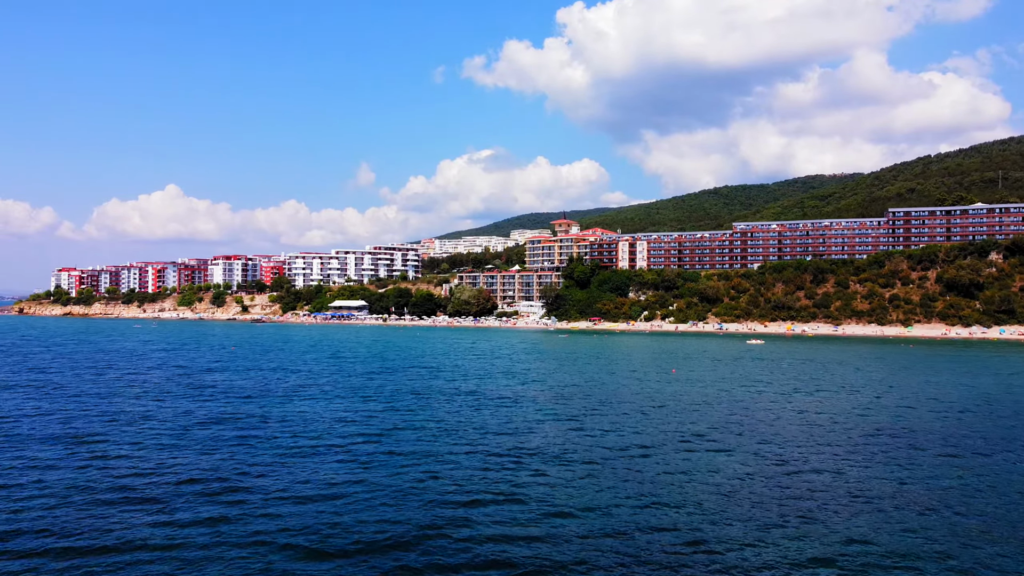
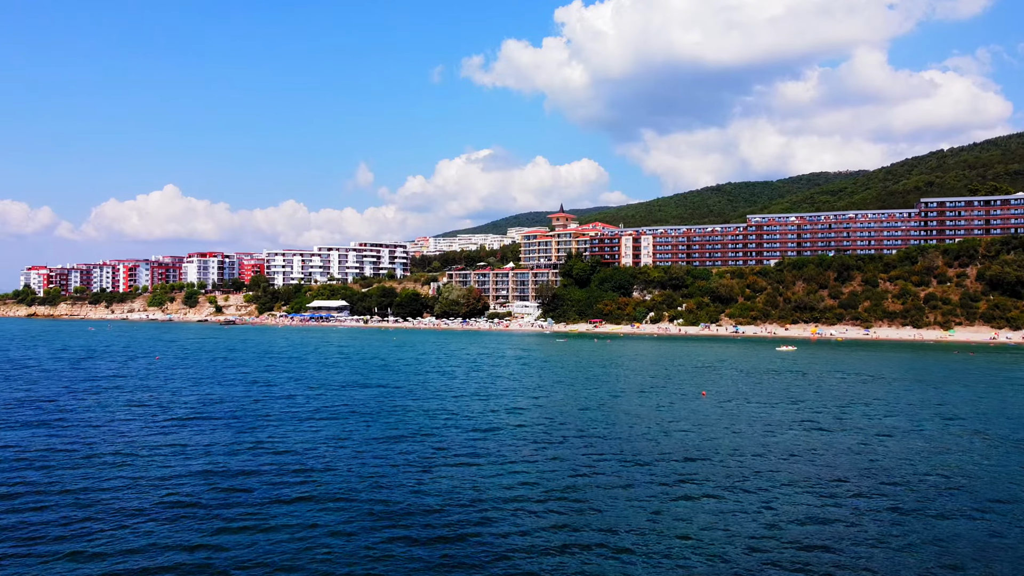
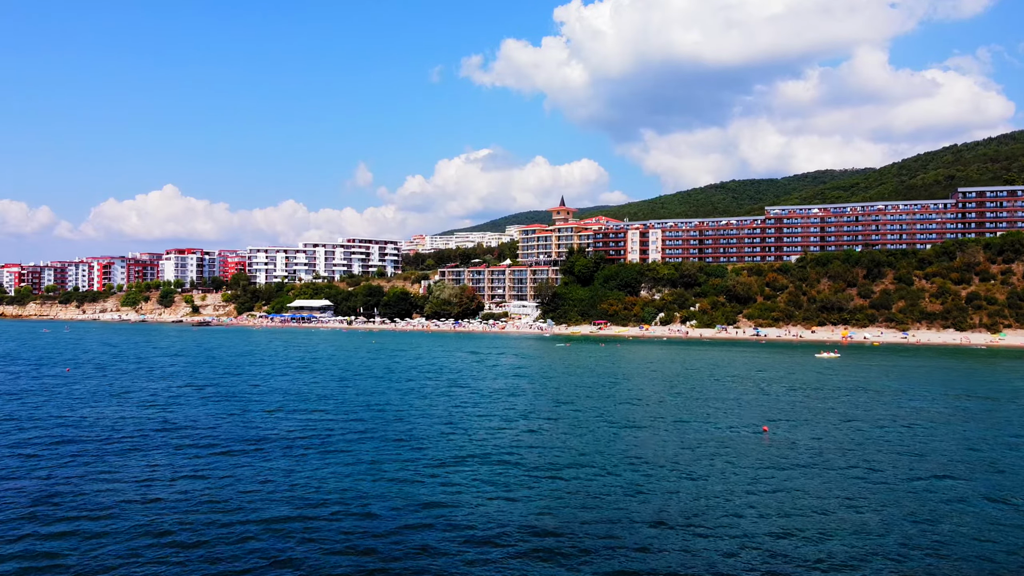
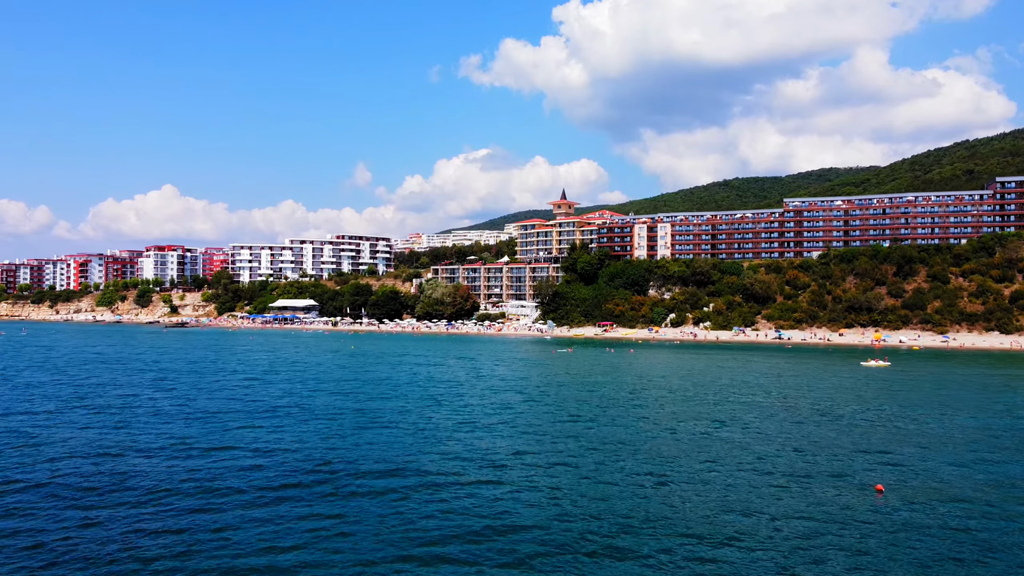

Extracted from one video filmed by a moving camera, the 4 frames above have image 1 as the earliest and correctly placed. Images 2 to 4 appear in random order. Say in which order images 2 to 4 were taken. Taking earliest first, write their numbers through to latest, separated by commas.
2, 3, 4
